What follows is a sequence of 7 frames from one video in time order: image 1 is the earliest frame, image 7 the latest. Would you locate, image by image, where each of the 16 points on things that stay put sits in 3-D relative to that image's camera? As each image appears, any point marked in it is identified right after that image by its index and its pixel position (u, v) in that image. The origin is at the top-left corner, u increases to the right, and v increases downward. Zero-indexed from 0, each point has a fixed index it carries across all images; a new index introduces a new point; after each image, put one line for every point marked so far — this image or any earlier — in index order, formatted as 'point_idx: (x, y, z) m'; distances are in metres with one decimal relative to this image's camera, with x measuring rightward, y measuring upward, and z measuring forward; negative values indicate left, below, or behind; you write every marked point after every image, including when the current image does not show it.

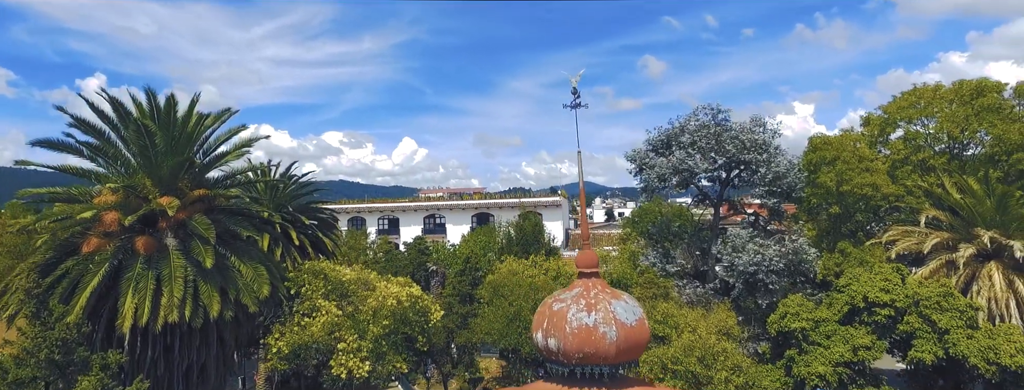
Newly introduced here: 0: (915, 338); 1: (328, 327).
0: (+10.9, -3.9, +15.4) m
1: (-4.5, -3.4, +14.3) m
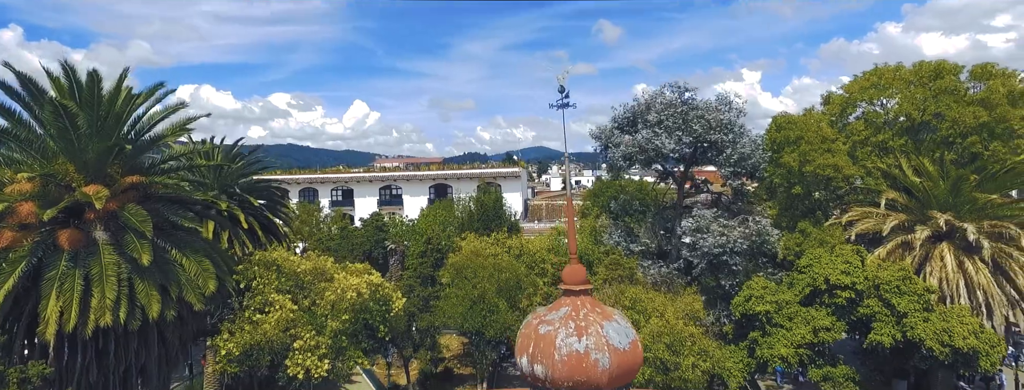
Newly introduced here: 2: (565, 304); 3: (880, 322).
0: (+10.0, -3.5, +15.7) m
1: (-5.2, -3.1, +13.4) m
2: (+0.6, -1.3, +6.6) m
3: (+10.1, -3.5, +15.6) m
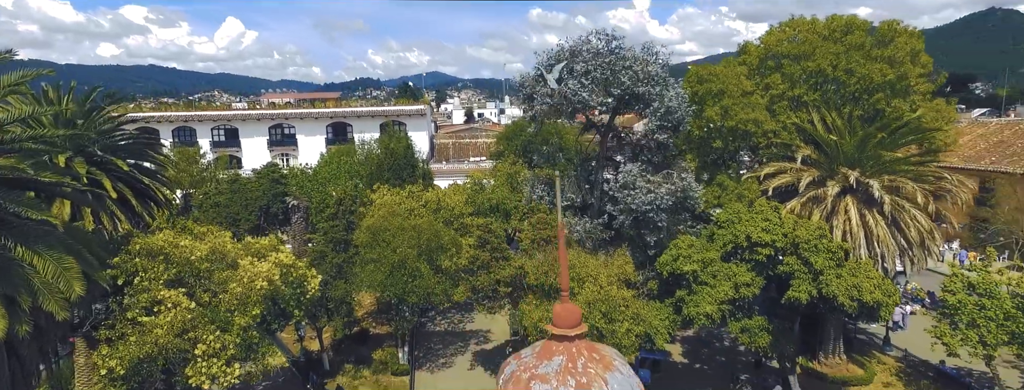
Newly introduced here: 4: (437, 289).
0: (+8.1, -2.4, +16.4) m
1: (-6.5, -2.6, +11.4) m
2: (+0.4, -1.5, +5.5) m
3: (+8.2, -2.4, +16.3) m
4: (-2.6, -3.3, +20.0) m
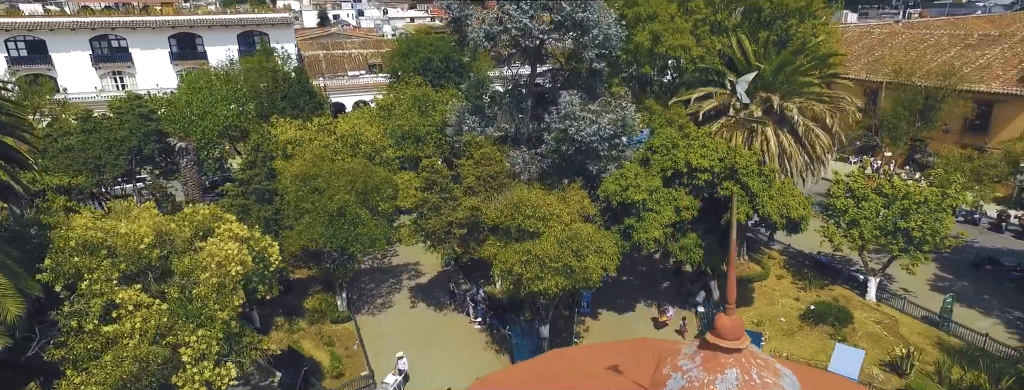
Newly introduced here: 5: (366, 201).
0: (+6.9, -0.2, +18.0) m
1: (-6.0, -2.3, +9.7) m
2: (+2.1, -1.7, +5.6) m
3: (+7.0, -0.2, +17.9) m
4: (-4.4, -1.3, +19.0) m
5: (-4.9, -0.2, +19.3) m
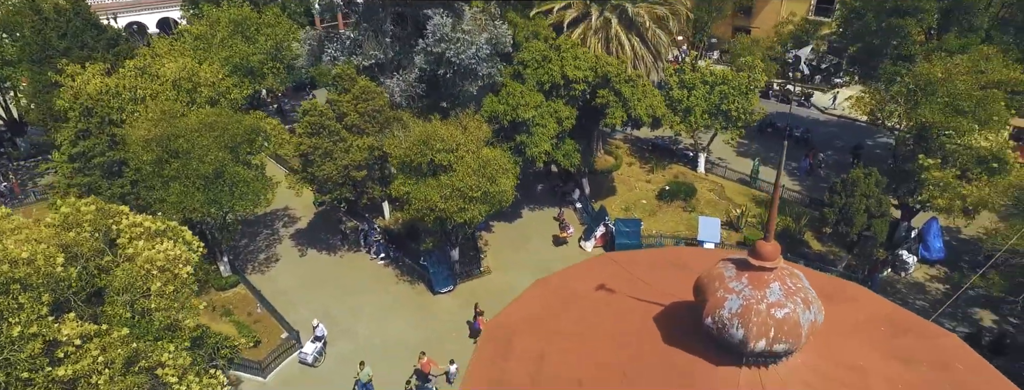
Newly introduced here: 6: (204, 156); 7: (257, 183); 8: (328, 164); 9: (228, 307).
0: (+3.2, +3.0, +19.8) m
1: (-5.7, -2.5, +8.5) m
2: (+3.2, -1.0, +7.1) m
3: (+3.4, +3.0, +19.8) m
4: (-7.5, +0.2, +17.4) m
5: (-8.2, +1.2, +17.3) m
6: (-8.7, +1.1, +16.1) m
7: (-7.7, +0.3, +17.4) m
8: (-5.6, +0.9, +17.5) m
9: (-9.1, -3.6, +18.3) m
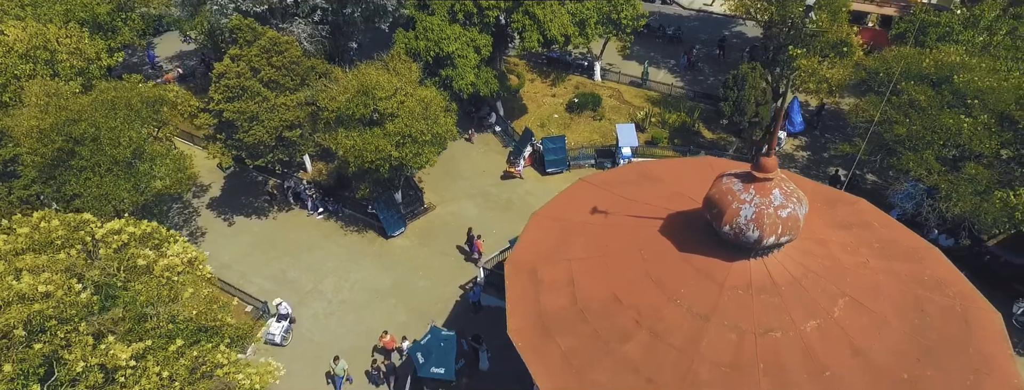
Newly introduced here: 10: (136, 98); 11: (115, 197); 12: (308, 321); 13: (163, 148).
0: (+0.3, +5.8, +20.3) m
1: (-4.8, -2.6, +8.3) m
2: (+4.0, +0.1, +8.8) m
3: (+0.5, +5.8, +20.3) m
4: (-9.0, +0.9, +16.0) m
5: (-9.8, +1.7, +15.6) m
6: (-10.0, +1.4, +14.4) m
7: (-9.2, +1.0, +16.0) m
8: (-7.3, +2.0, +16.4) m
9: (-10.2, -2.9, +17.2) m
10: (-9.9, +2.6, +15.4) m
11: (-10.2, -0.1, +14.4) m
12: (-5.9, -3.6, +16.5) m
13: (-9.5, +1.3, +16.1) m
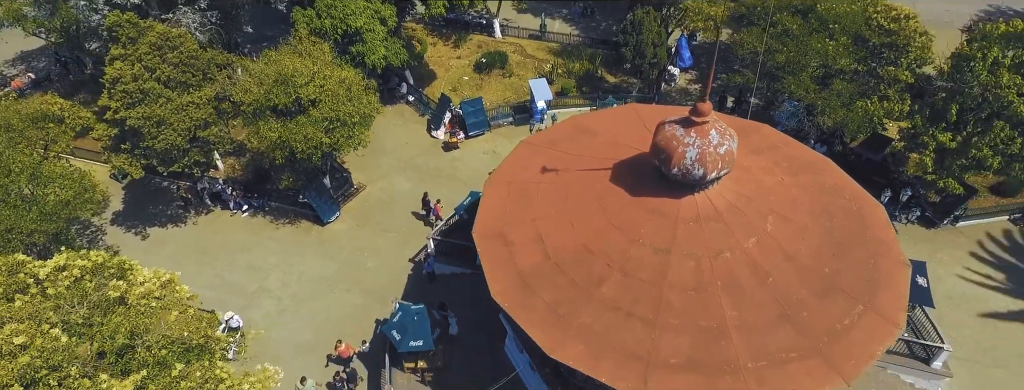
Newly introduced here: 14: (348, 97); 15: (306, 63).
0: (-3.1, +6.9, +20.1) m
1: (-4.6, -2.9, +8.3) m
2: (+3.4, +1.2, +9.9) m
3: (-2.9, +7.0, +20.2) m
4: (-10.7, +0.4, +14.8) m
5: (-11.5, +1.1, +14.1) m
6: (-11.4, +0.6, +13.0) m
7: (-10.9, +0.4, +14.7) m
8: (-9.2, +1.7, +15.3) m
9: (-11.5, -3.5, +16.0) m
10: (-11.7, +1.9, +13.8) m
11: (-11.3, -0.9, +13.0) m
12: (-7.1, -3.6, +16.2) m
13: (-11.2, +0.7, +14.7) m
14: (-4.7, +2.7, +16.1) m
15: (-5.7, +3.7, +15.9) m
